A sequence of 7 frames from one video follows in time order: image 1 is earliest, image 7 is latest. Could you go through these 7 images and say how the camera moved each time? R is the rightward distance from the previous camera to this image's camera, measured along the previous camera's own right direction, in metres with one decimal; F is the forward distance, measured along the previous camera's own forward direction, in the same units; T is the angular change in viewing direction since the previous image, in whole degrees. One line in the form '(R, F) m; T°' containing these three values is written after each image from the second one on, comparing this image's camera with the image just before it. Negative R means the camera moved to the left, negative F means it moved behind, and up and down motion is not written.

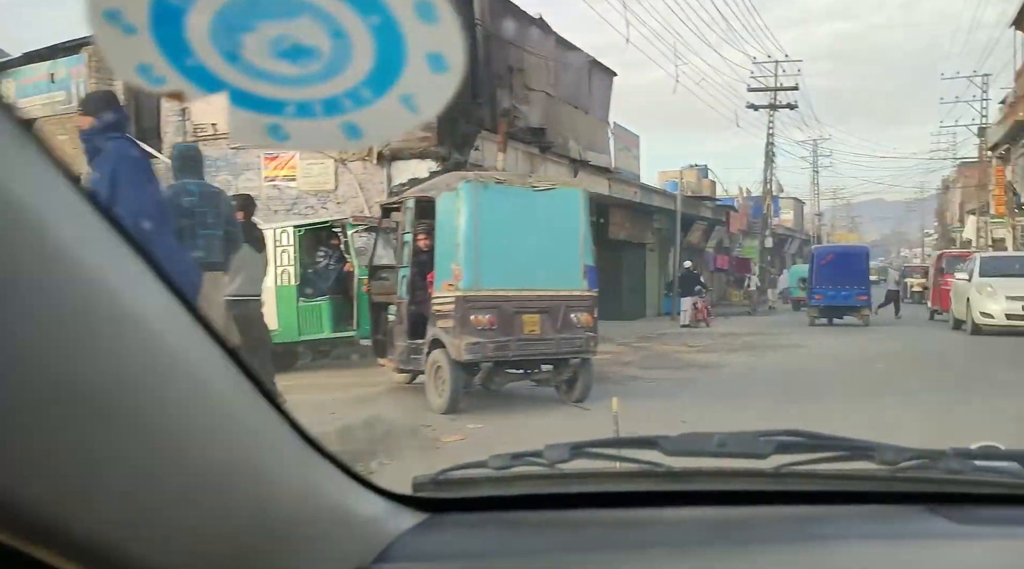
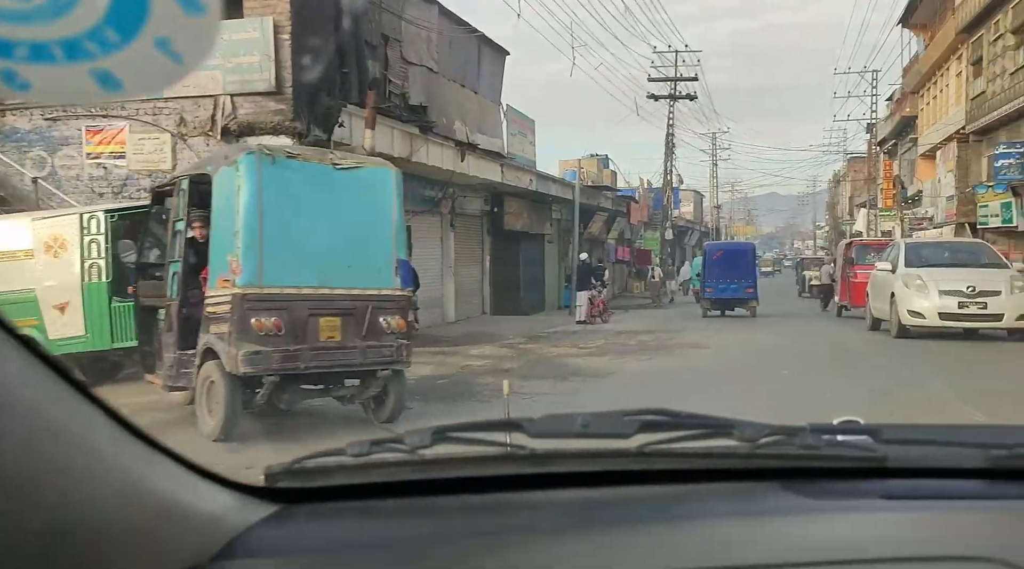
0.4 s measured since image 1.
(+0.5, +1.3) m; +6°
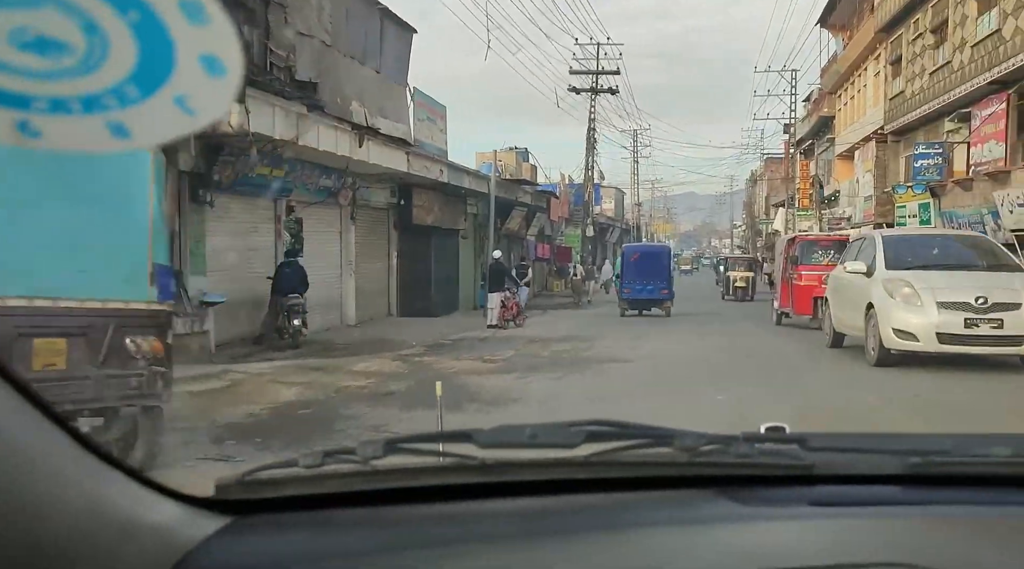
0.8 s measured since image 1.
(+0.3, +1.5) m; +5°
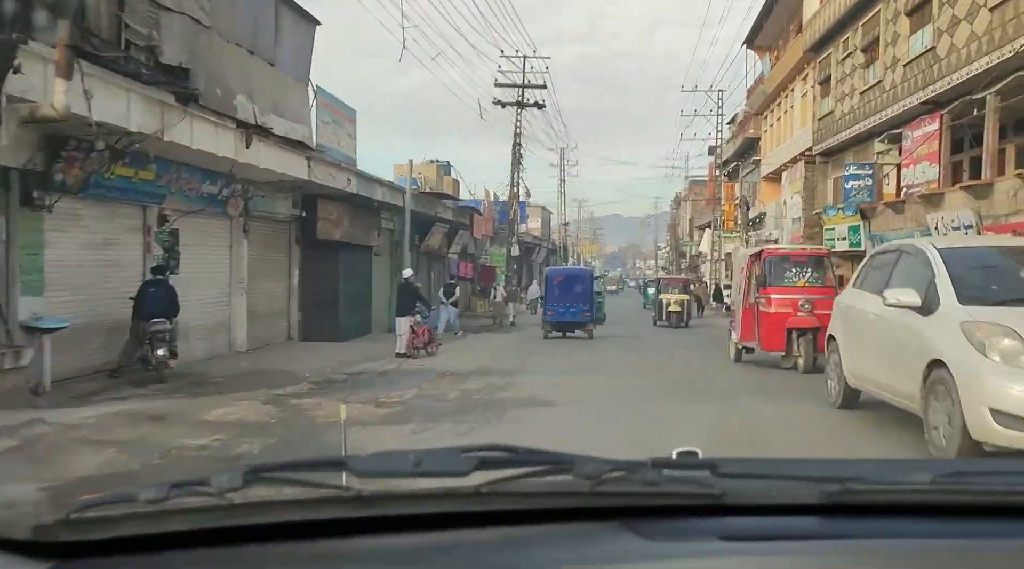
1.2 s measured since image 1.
(+0.3, +1.7) m; +5°
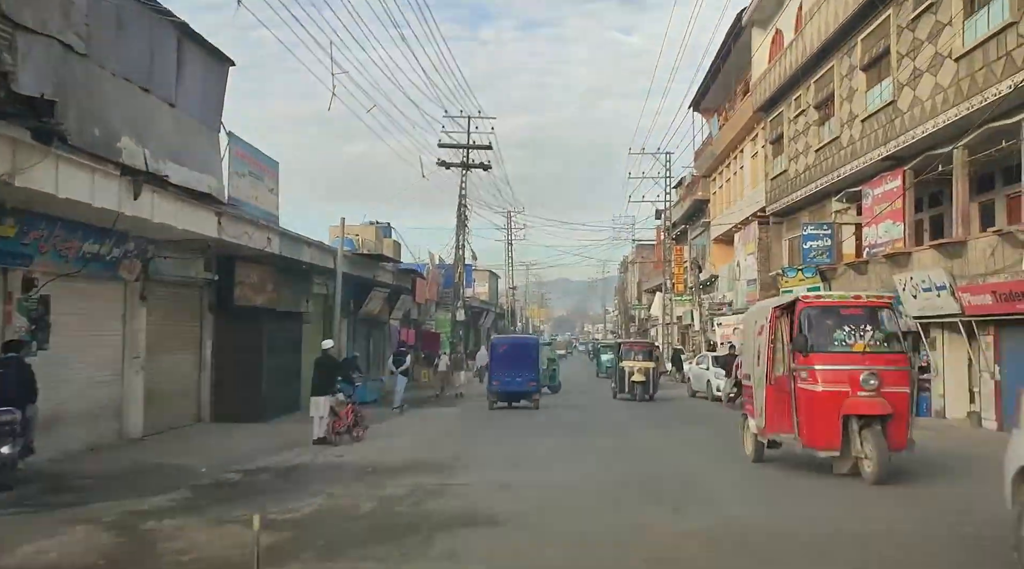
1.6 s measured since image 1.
(+0.1, +1.8) m; +4°
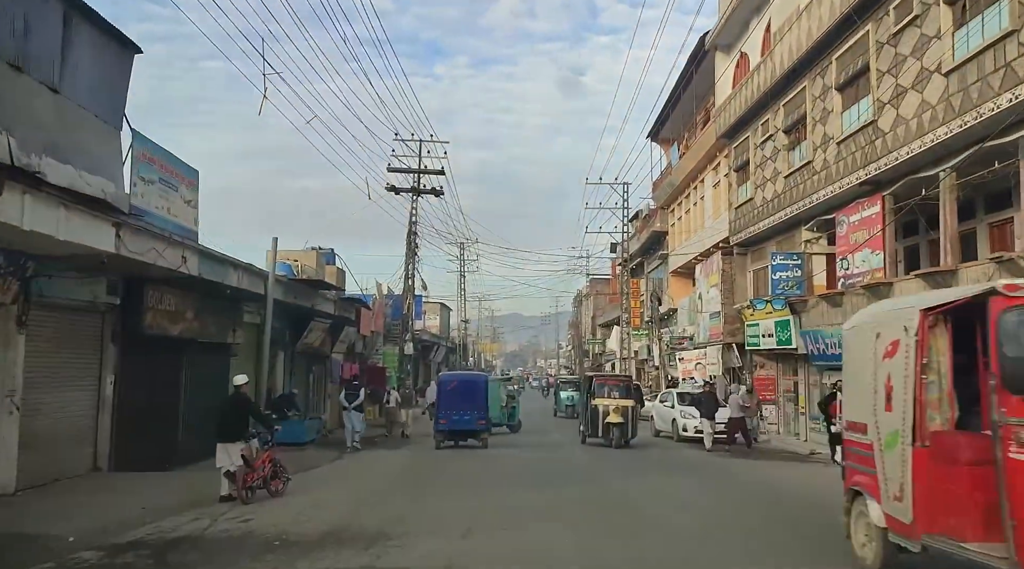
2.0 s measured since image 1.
(0.0, +1.8) m; +3°
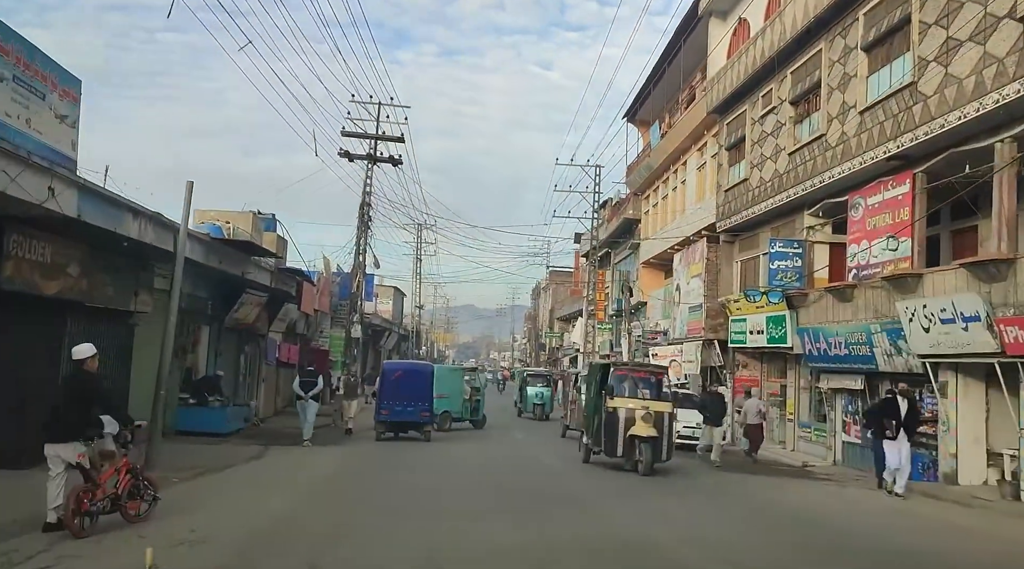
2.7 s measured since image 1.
(-0.2, +3.0) m; +3°
